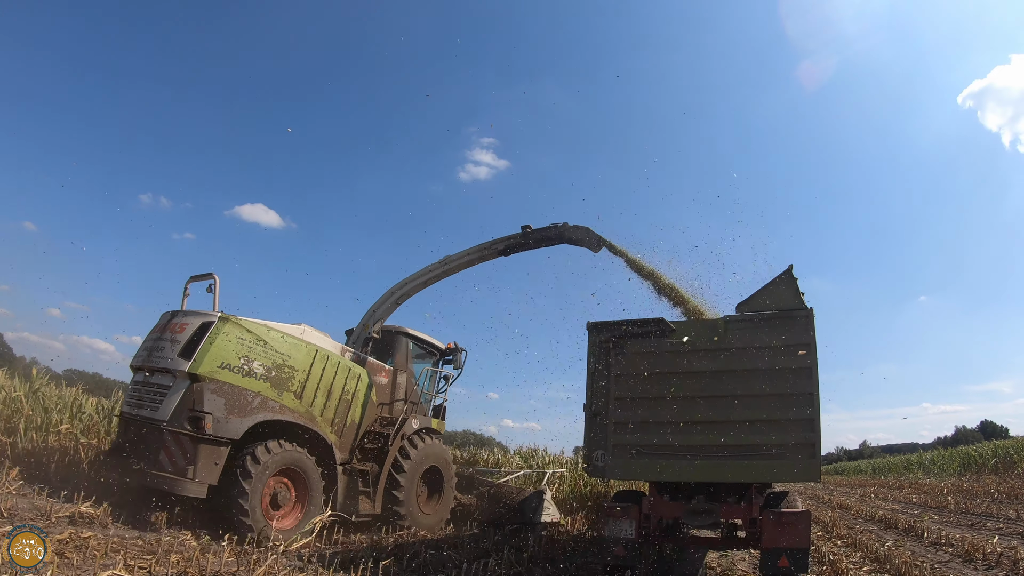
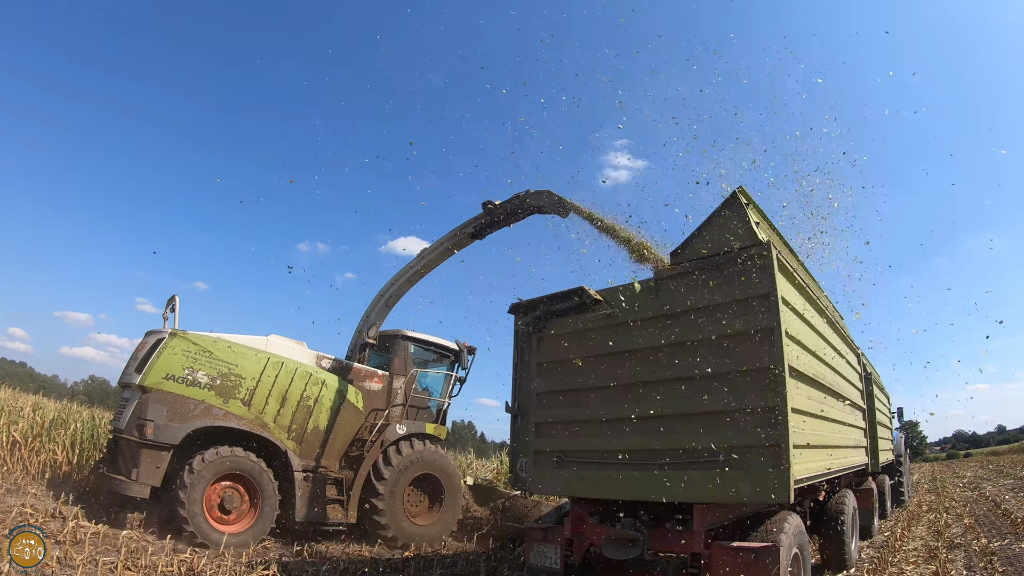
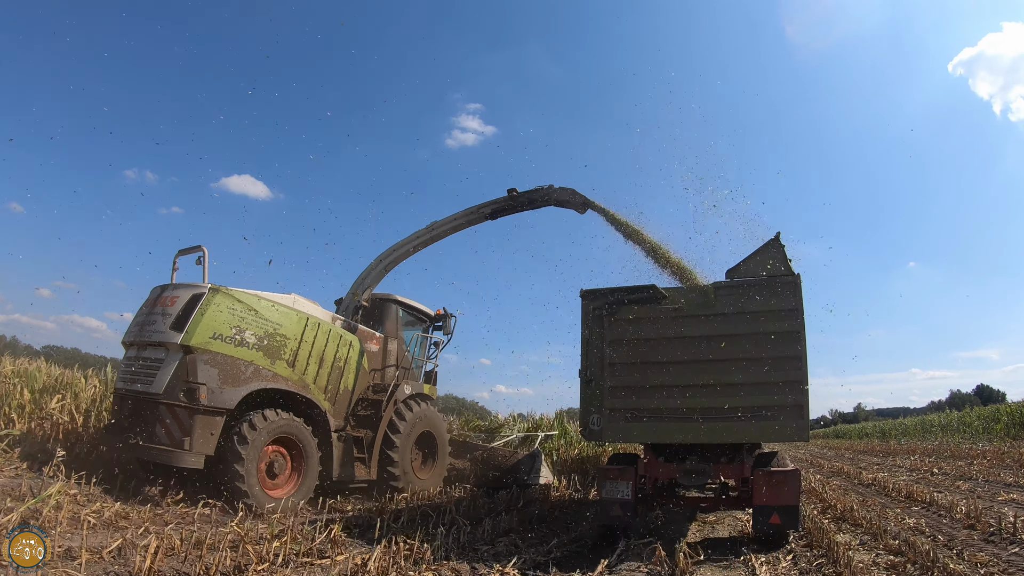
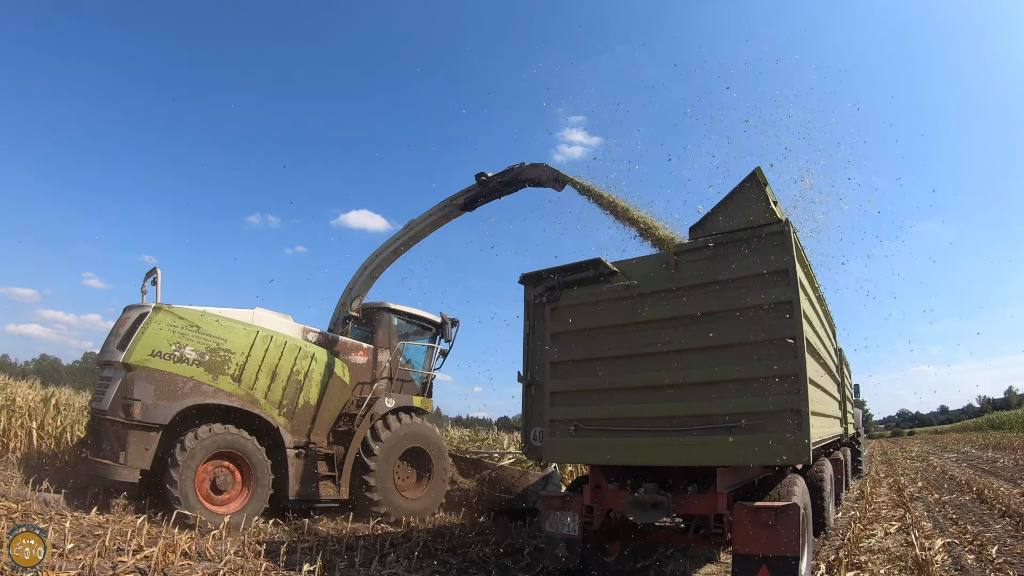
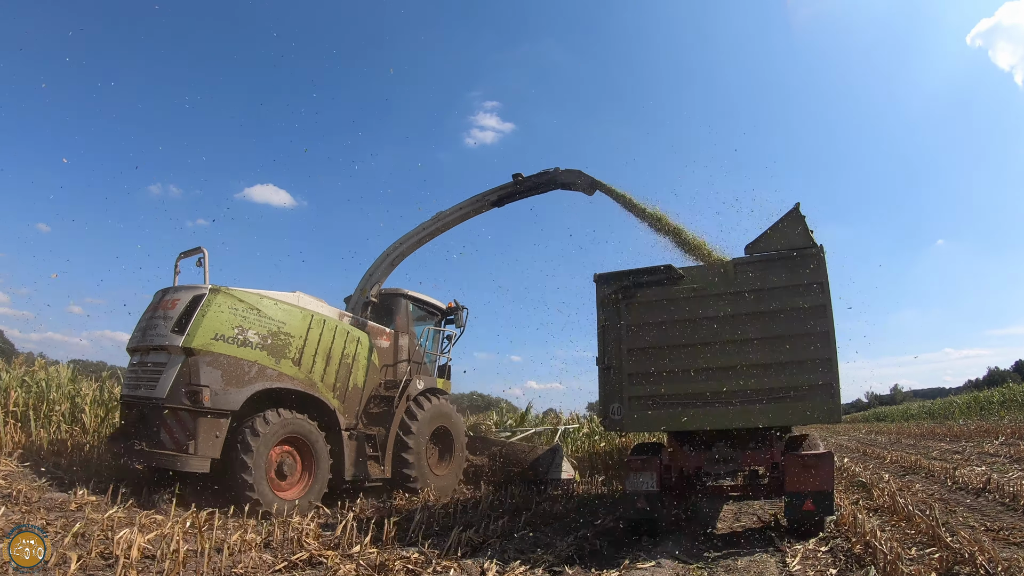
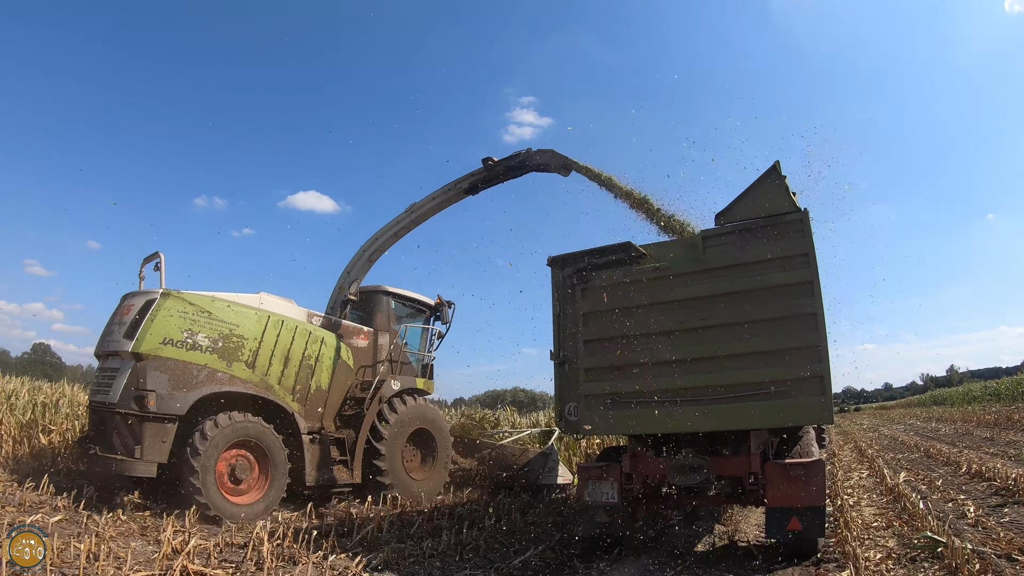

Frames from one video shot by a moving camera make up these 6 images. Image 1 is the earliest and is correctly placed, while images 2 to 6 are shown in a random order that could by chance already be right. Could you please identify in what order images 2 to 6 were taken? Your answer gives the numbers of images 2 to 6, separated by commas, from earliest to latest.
3, 5, 6, 4, 2
